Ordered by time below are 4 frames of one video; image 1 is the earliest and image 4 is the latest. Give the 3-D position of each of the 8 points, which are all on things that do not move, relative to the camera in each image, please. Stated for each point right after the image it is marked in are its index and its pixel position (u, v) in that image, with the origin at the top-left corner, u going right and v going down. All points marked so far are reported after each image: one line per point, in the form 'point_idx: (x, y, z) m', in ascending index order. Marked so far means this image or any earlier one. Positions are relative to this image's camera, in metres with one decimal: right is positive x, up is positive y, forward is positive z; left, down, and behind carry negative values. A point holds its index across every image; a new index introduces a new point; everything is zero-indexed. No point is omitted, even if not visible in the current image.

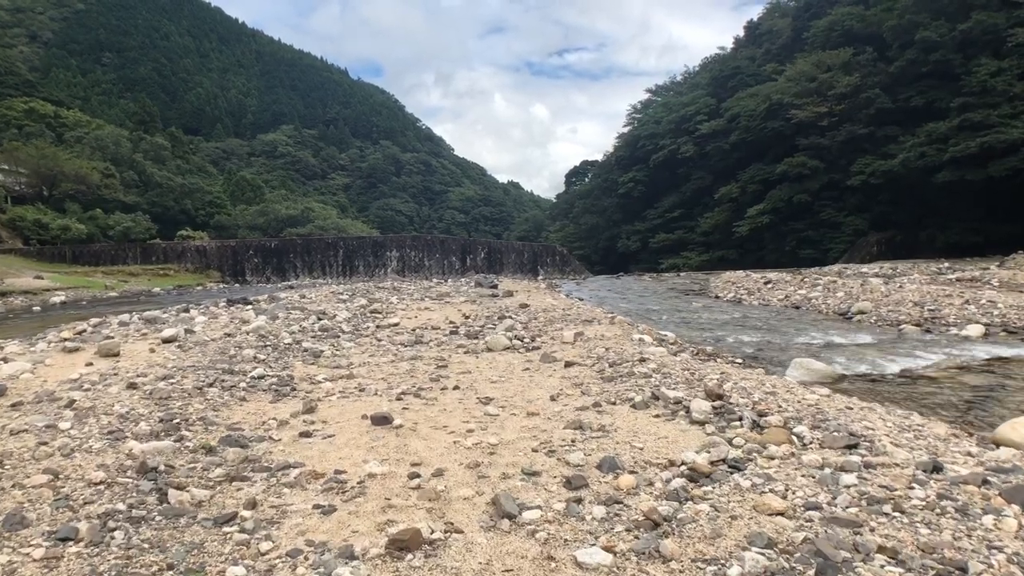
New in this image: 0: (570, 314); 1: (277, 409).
0: (+0.6, -0.3, +8.2) m
1: (-1.2, -0.6, +4.4) m
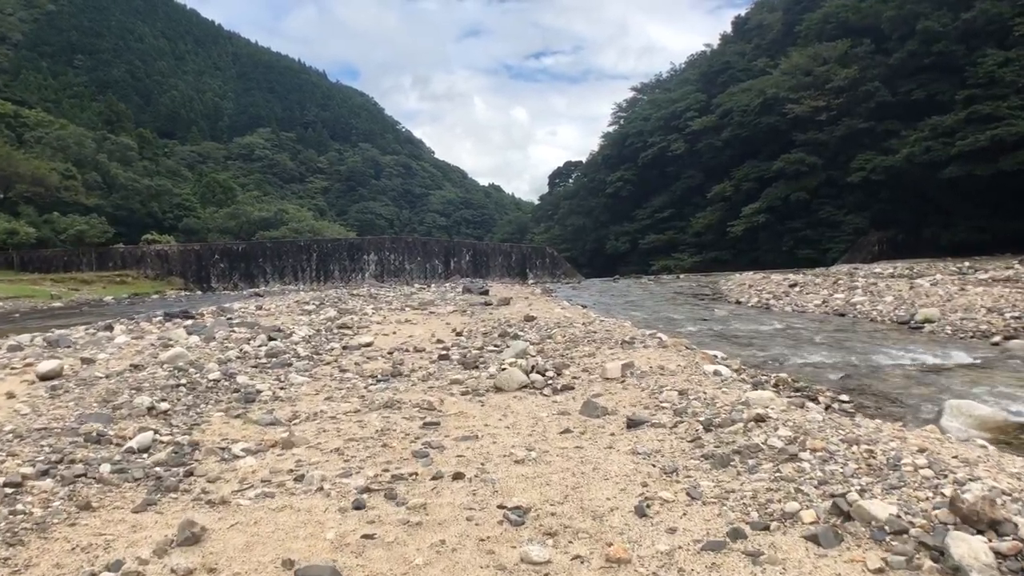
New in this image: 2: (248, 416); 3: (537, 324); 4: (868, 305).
0: (+0.6, -0.3, +6.3) m
1: (-1.1, -0.7, +2.4) m
2: (-1.3, -0.6, +4.2) m
3: (+0.2, -0.3, +7.2) m
4: (+4.7, -0.2, +11.1) m
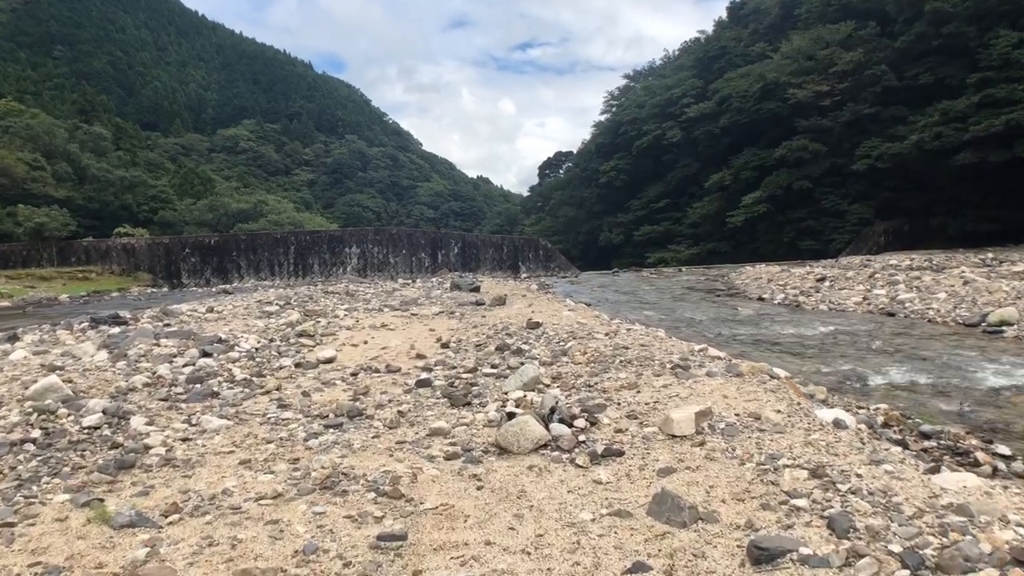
0: (+0.6, -0.3, +4.7) m
1: (-1.0, -0.8, +0.8) m
2: (-1.3, -0.7, +2.6) m
3: (+0.2, -0.3, +5.6) m
4: (+4.7, -0.2, +9.6) m
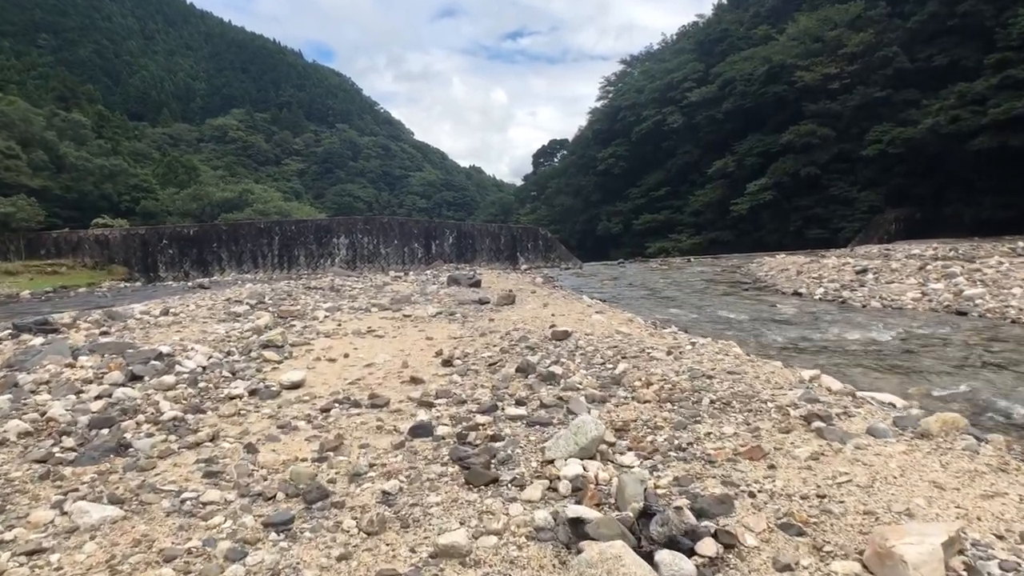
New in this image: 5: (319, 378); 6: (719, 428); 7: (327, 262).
0: (+0.8, -0.3, +3.4) m
1: (-0.8, -0.8, -0.5) m
2: (-1.1, -0.7, +1.3) m
3: (+0.4, -0.3, +4.3) m
4: (+4.8, -0.1, +8.3) m
5: (-1.0, -0.5, +4.4) m
6: (+0.6, -0.4, +2.6) m
7: (-3.6, +0.5, +16.2) m
